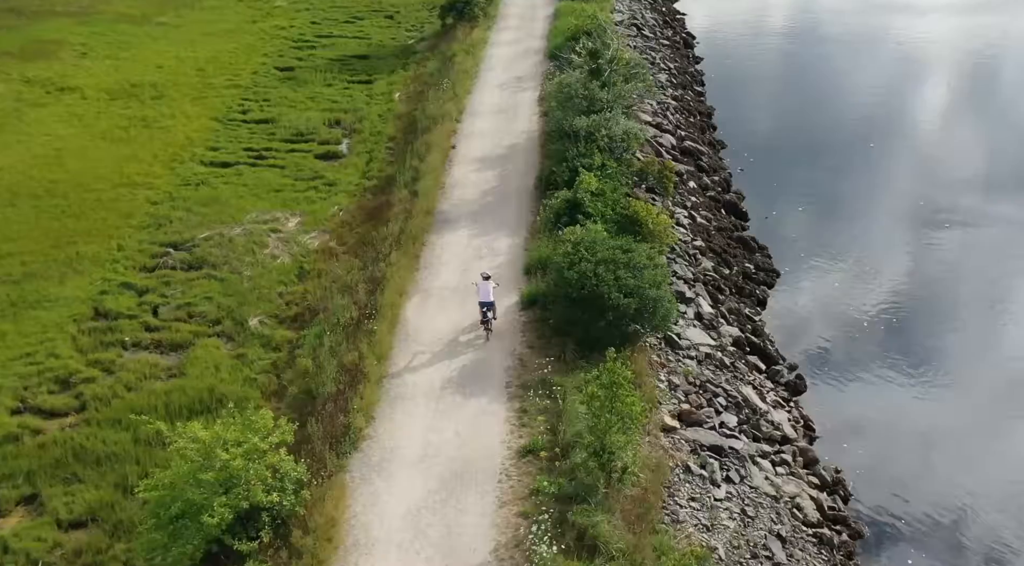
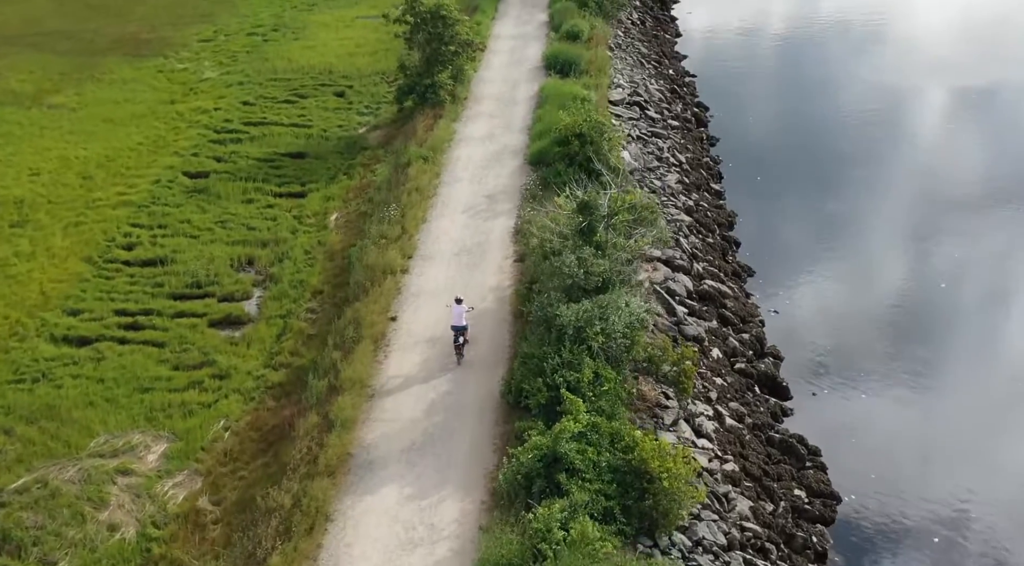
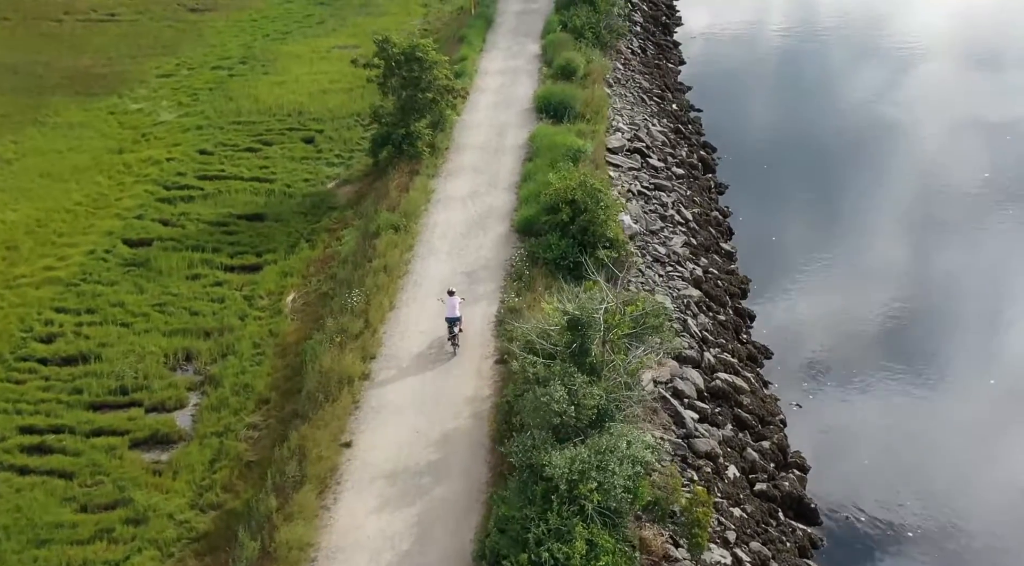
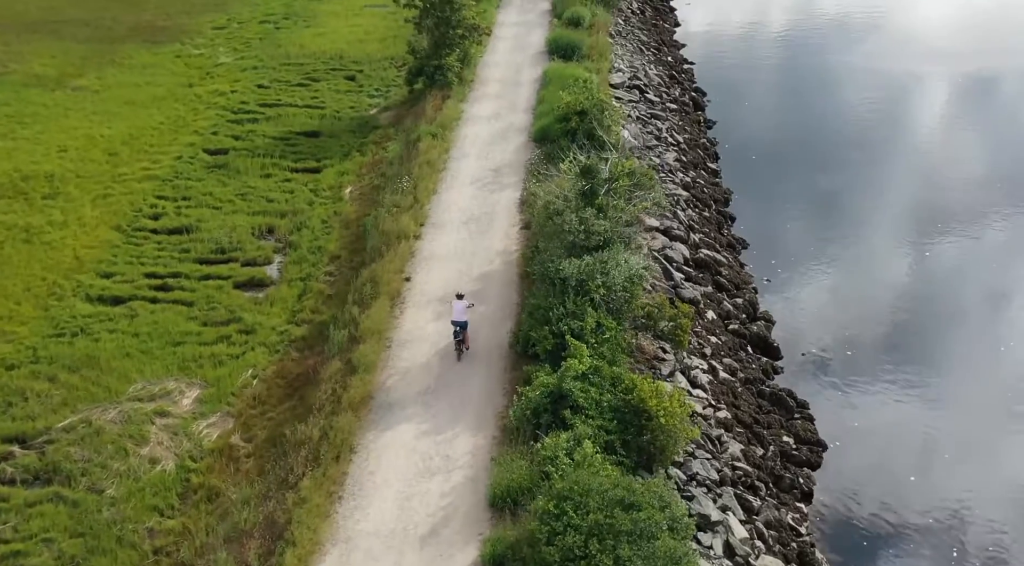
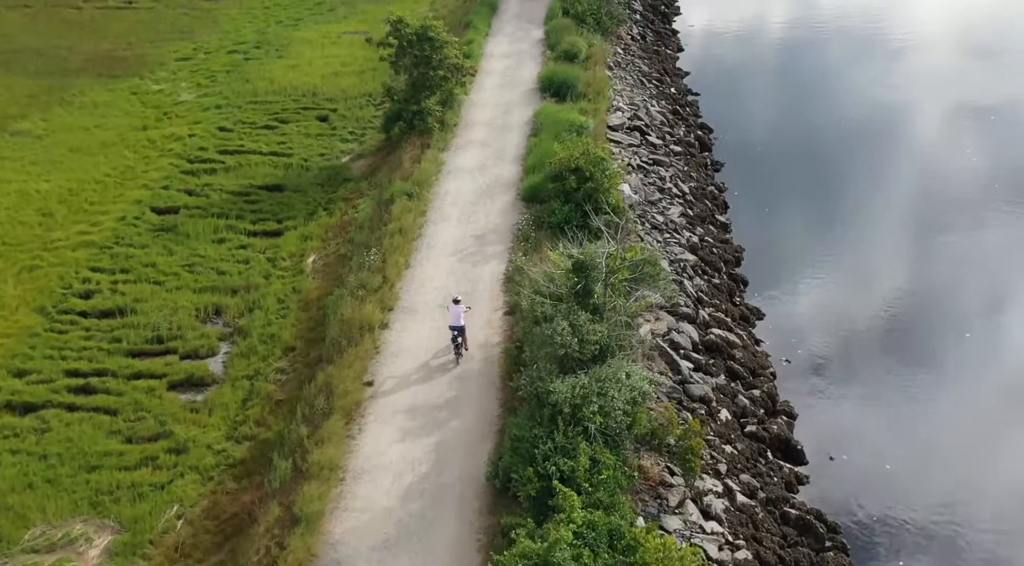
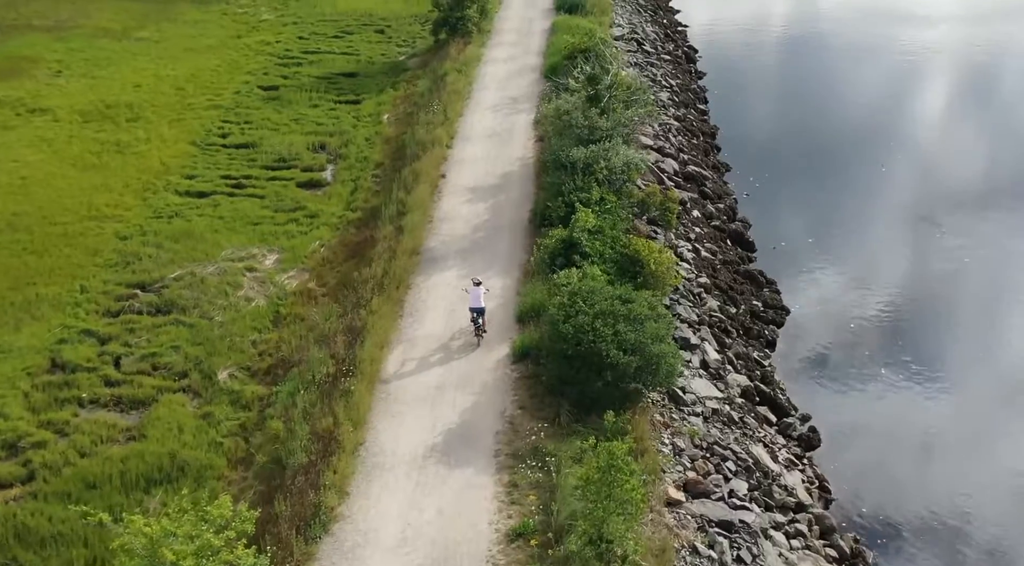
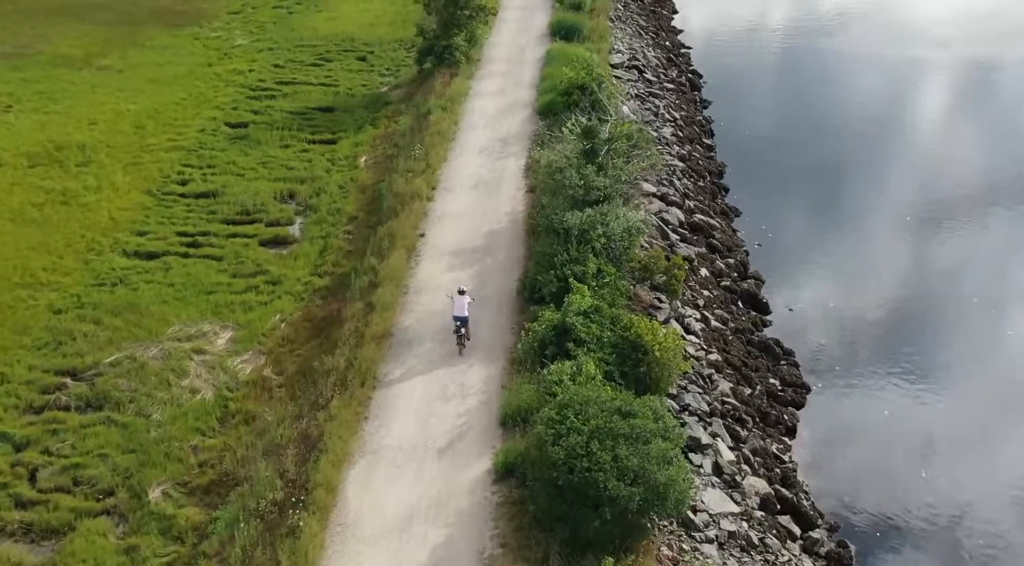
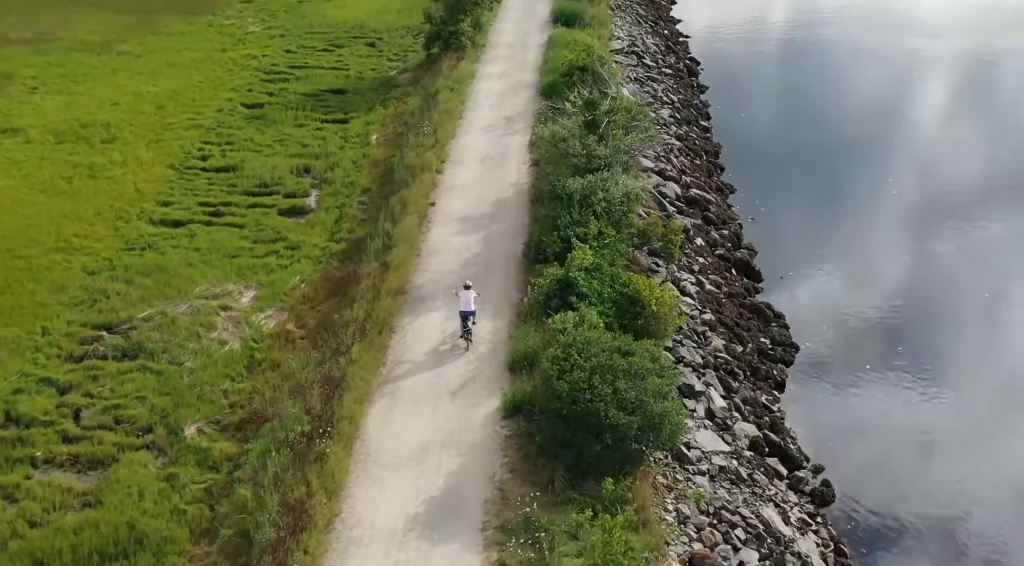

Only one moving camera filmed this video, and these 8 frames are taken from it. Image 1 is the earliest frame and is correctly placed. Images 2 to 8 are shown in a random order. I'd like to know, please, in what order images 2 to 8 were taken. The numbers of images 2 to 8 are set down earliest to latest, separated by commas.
6, 8, 7, 4, 2, 5, 3
